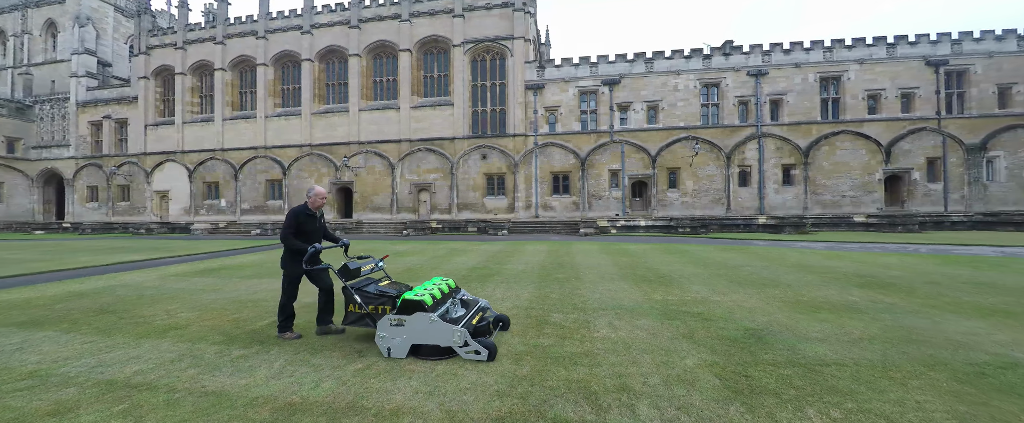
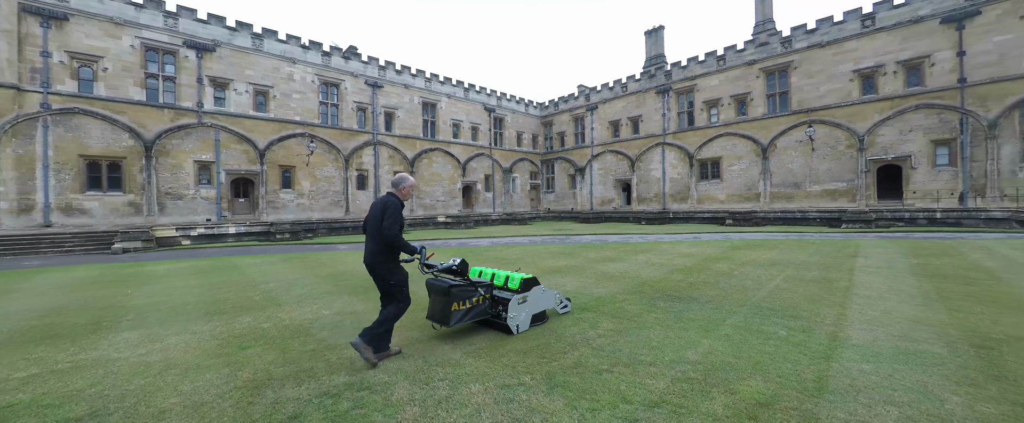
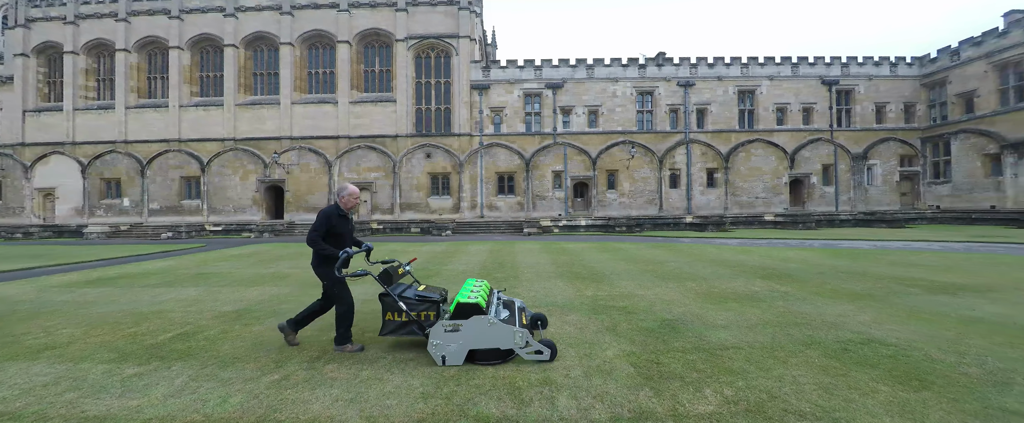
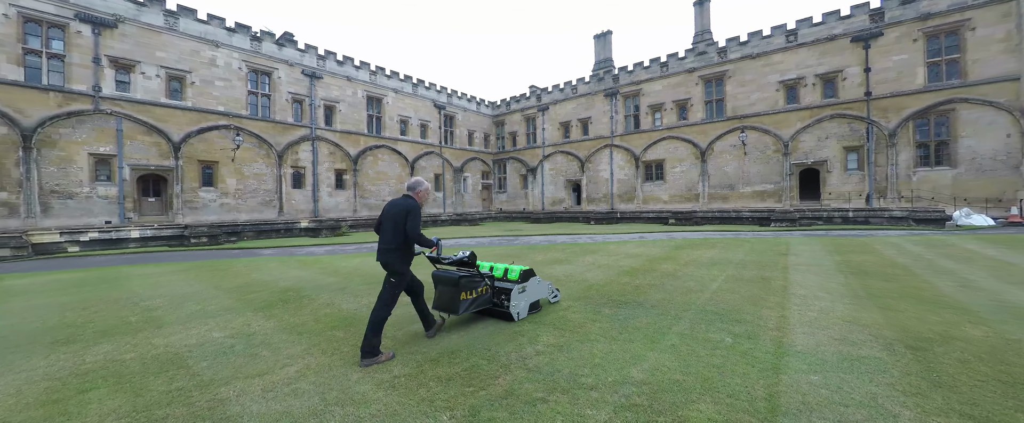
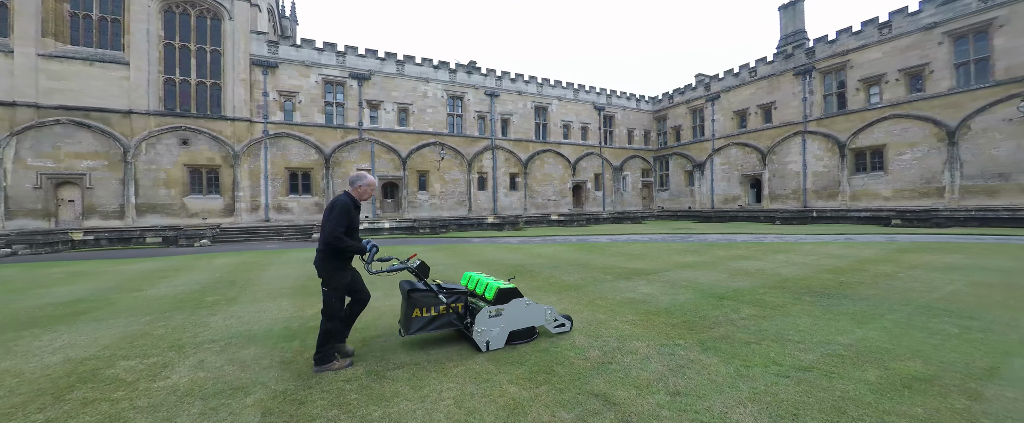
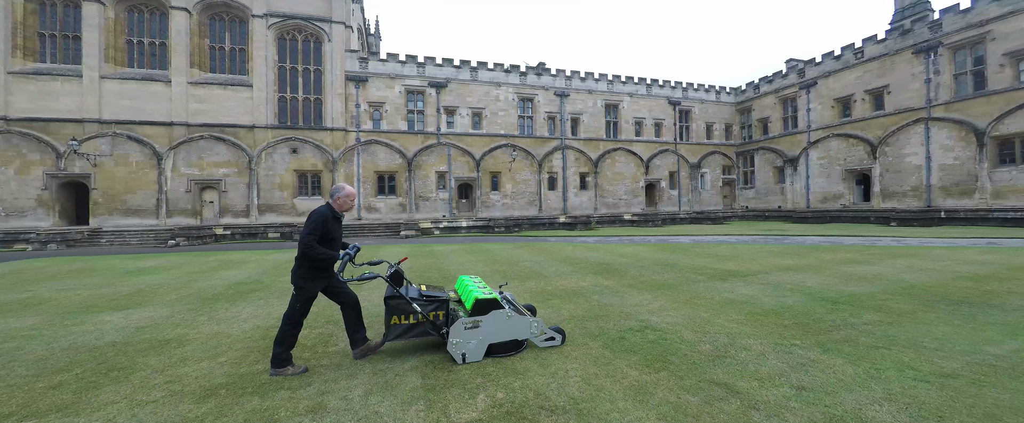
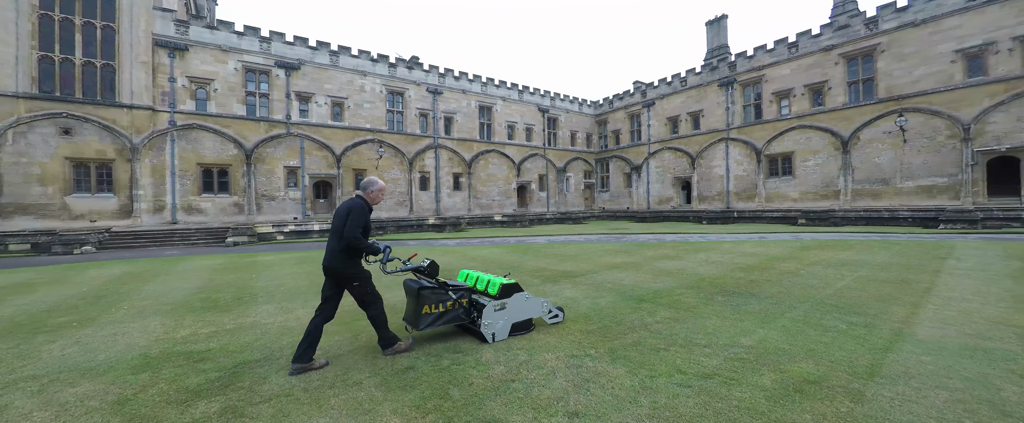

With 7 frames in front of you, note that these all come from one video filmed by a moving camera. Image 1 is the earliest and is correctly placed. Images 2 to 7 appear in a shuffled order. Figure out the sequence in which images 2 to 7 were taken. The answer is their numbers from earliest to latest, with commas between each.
3, 6, 5, 7, 2, 4
